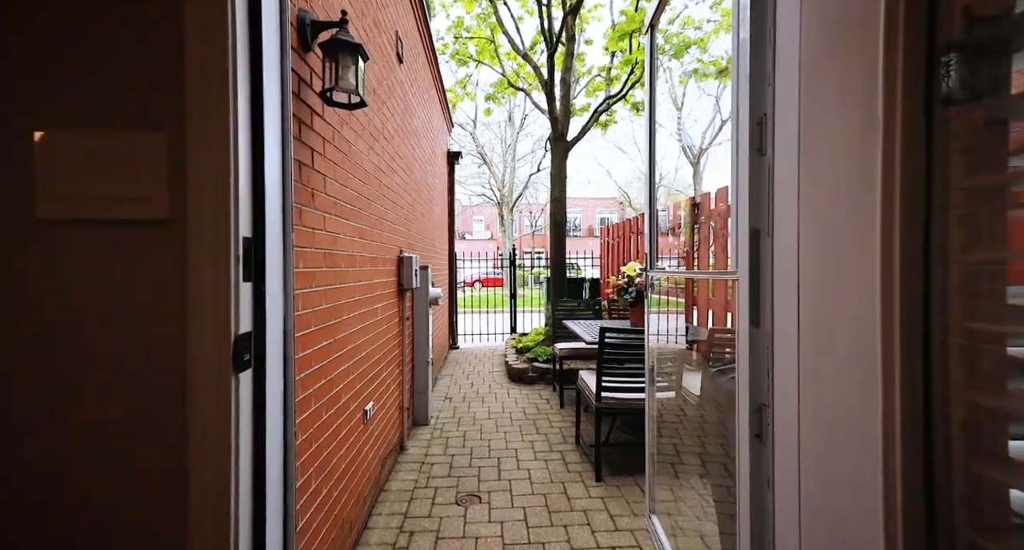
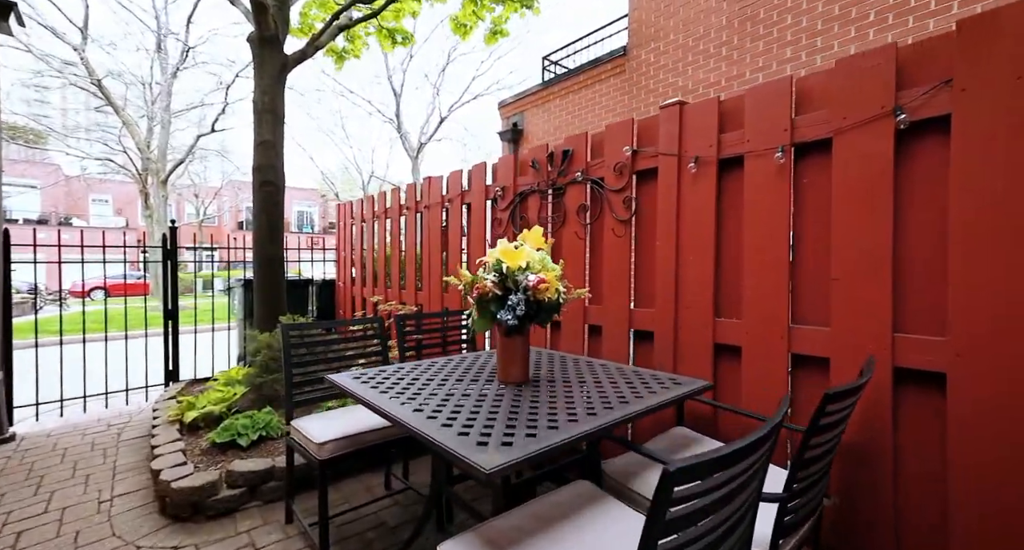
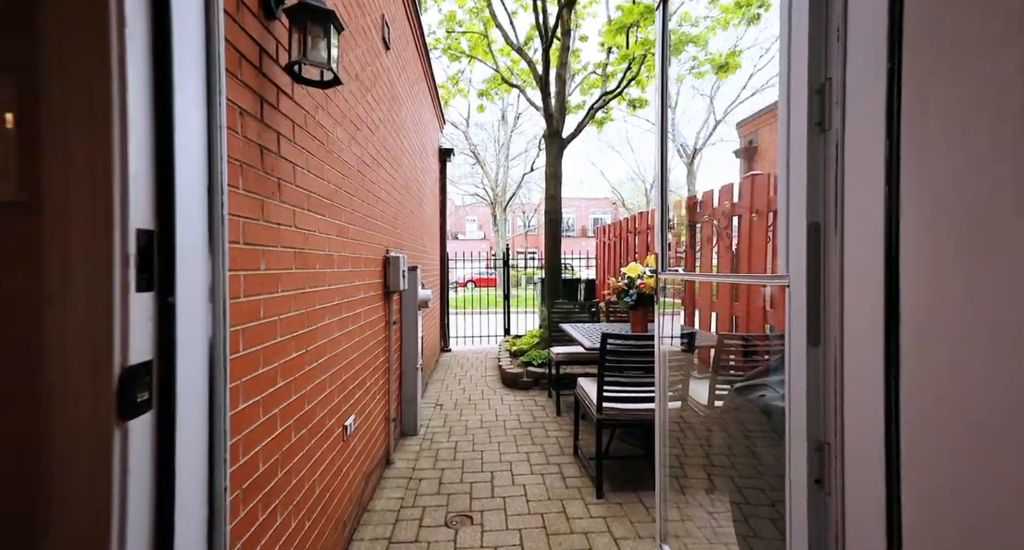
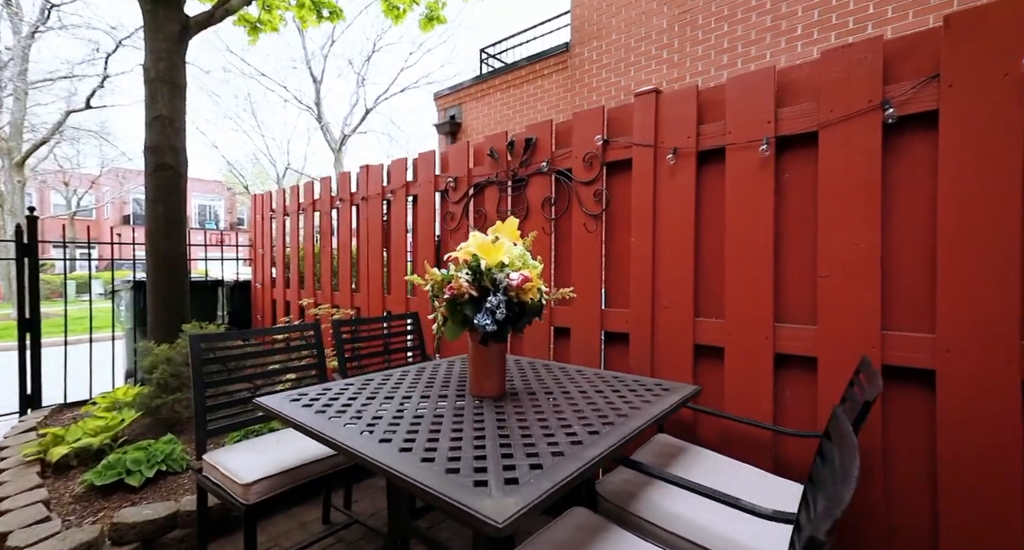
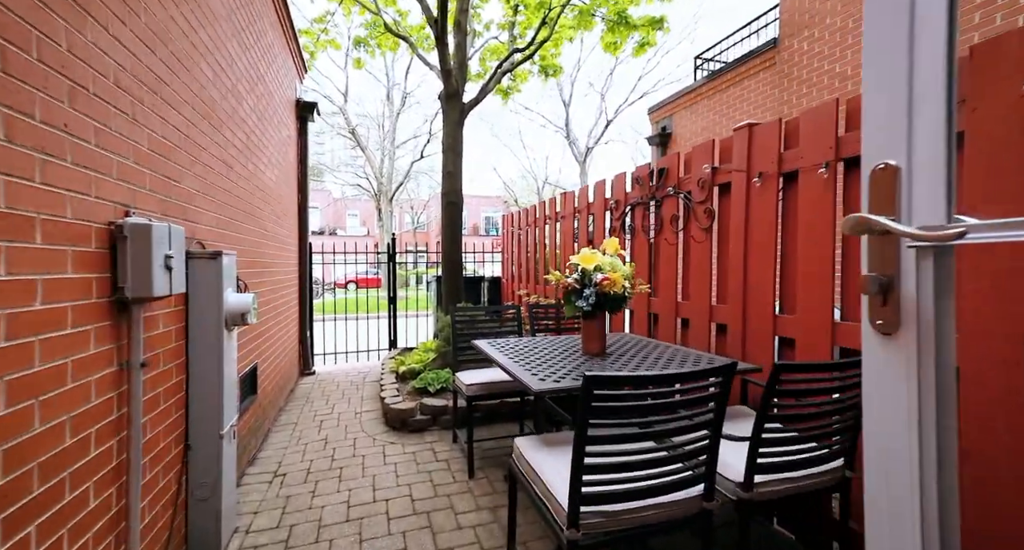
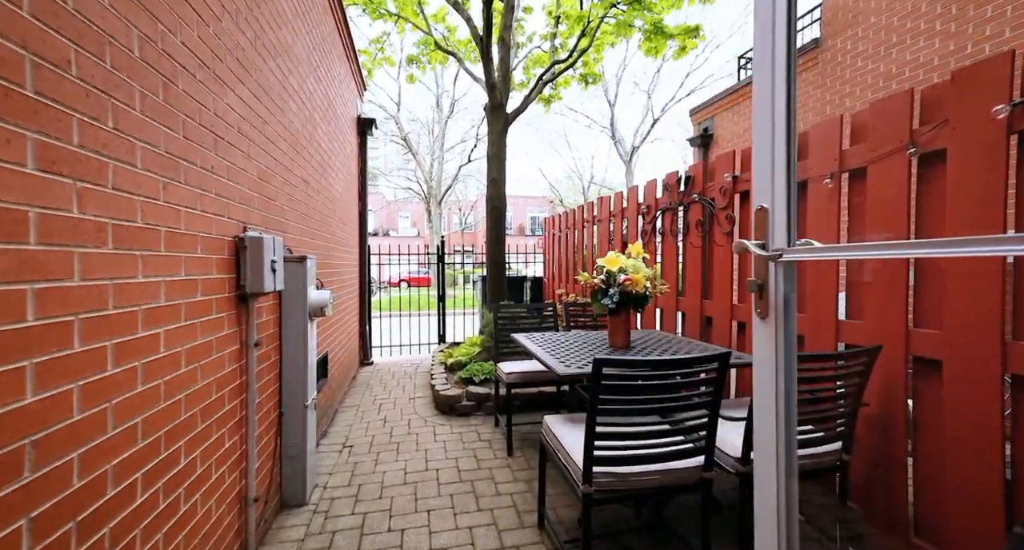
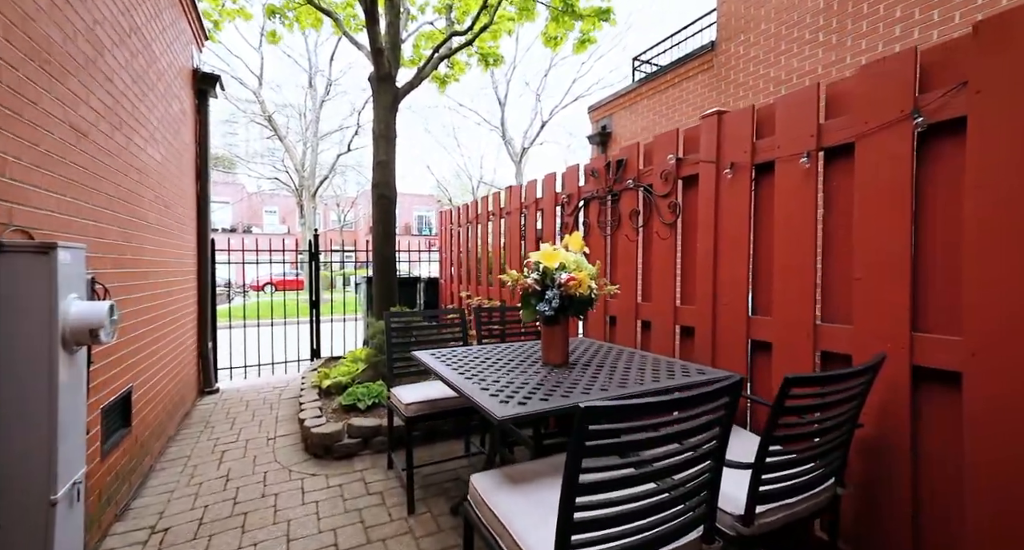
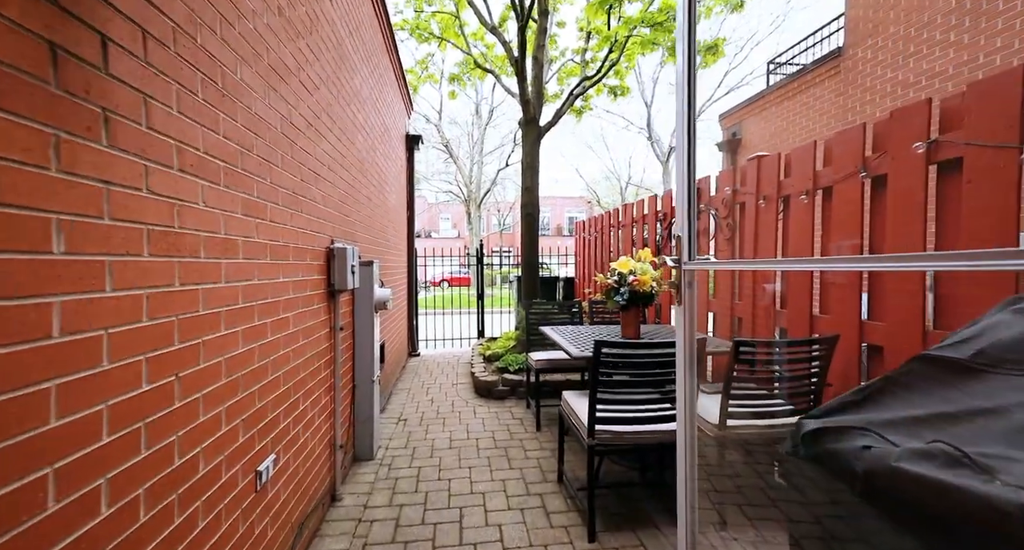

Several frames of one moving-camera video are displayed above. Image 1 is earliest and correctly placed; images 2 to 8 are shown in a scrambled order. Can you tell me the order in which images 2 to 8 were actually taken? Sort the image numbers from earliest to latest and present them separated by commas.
3, 8, 6, 5, 7, 2, 4
